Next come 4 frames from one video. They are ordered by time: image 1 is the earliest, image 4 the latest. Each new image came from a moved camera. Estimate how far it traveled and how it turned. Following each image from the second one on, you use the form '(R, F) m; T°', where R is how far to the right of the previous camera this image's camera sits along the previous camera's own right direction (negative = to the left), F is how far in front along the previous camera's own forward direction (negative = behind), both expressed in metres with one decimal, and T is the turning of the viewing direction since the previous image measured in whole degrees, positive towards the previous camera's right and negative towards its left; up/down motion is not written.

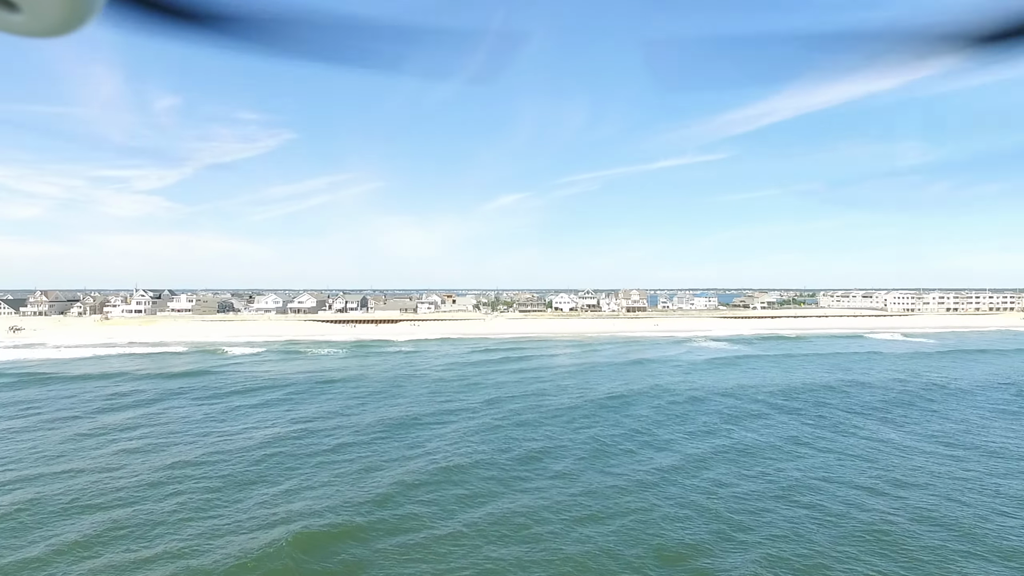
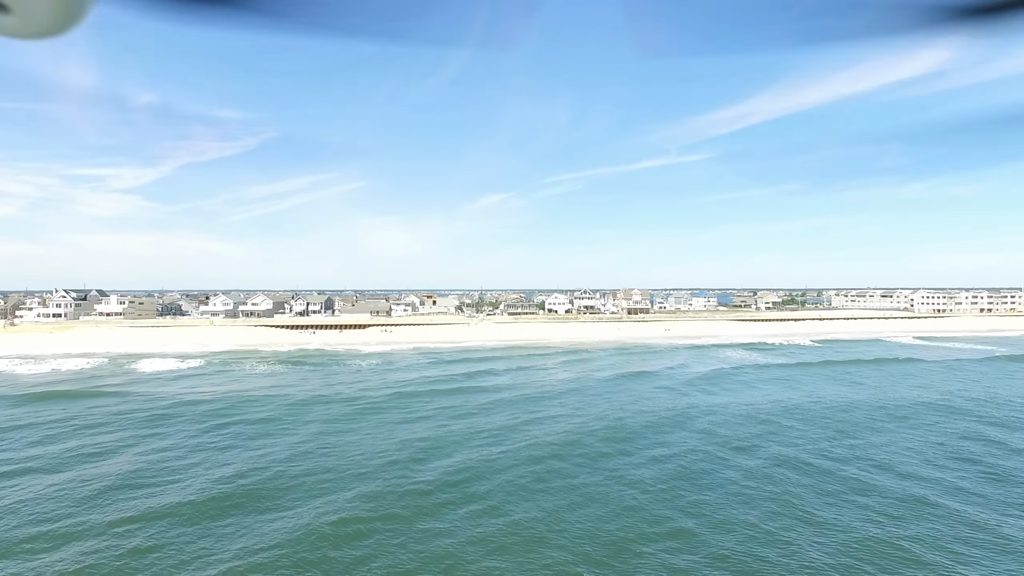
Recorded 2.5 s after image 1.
(-0.1, +3.6) m; +1°
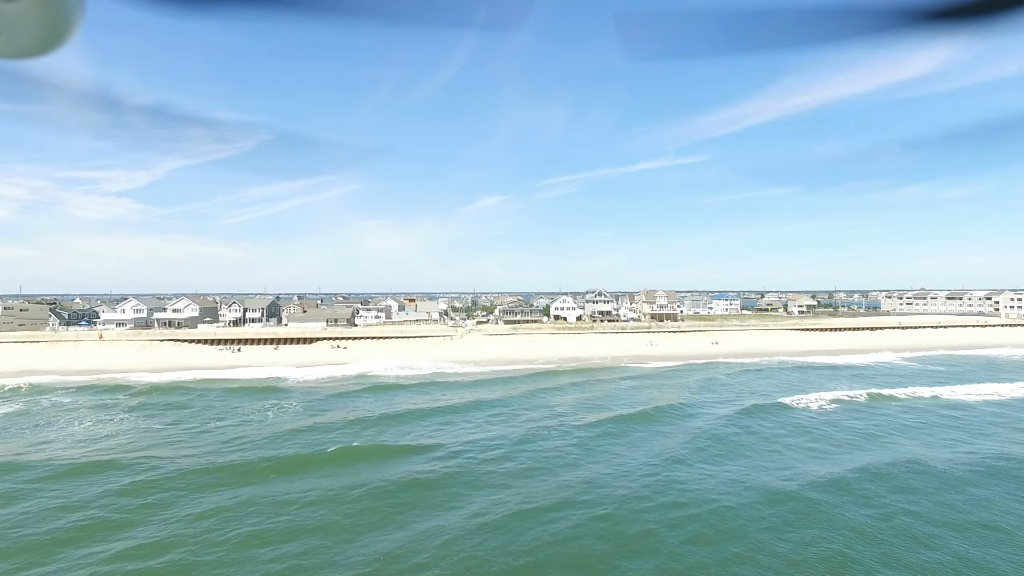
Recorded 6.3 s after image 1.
(0.0, +5.5) m; 0°
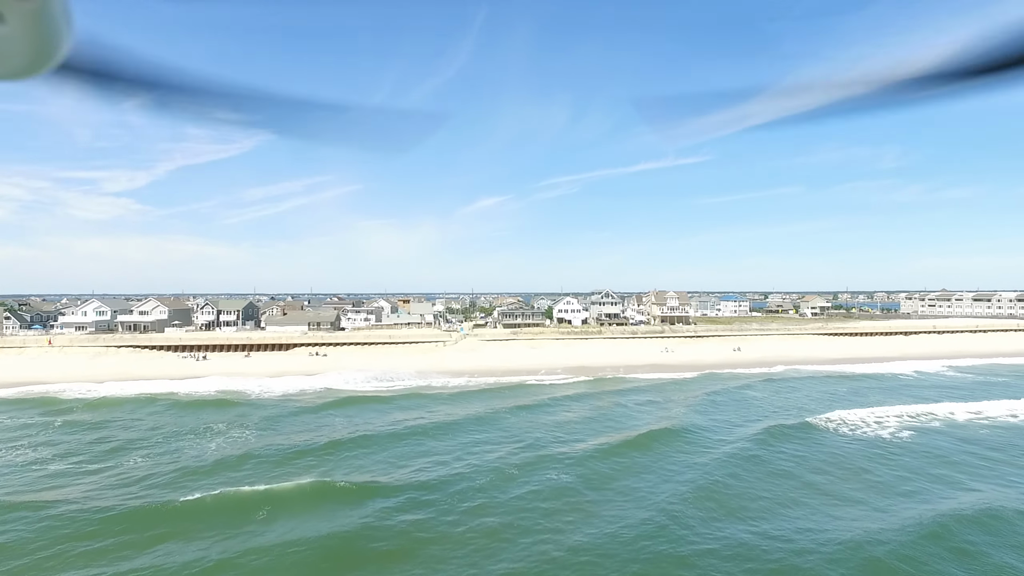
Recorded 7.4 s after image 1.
(0.0, +1.7) m; 0°
